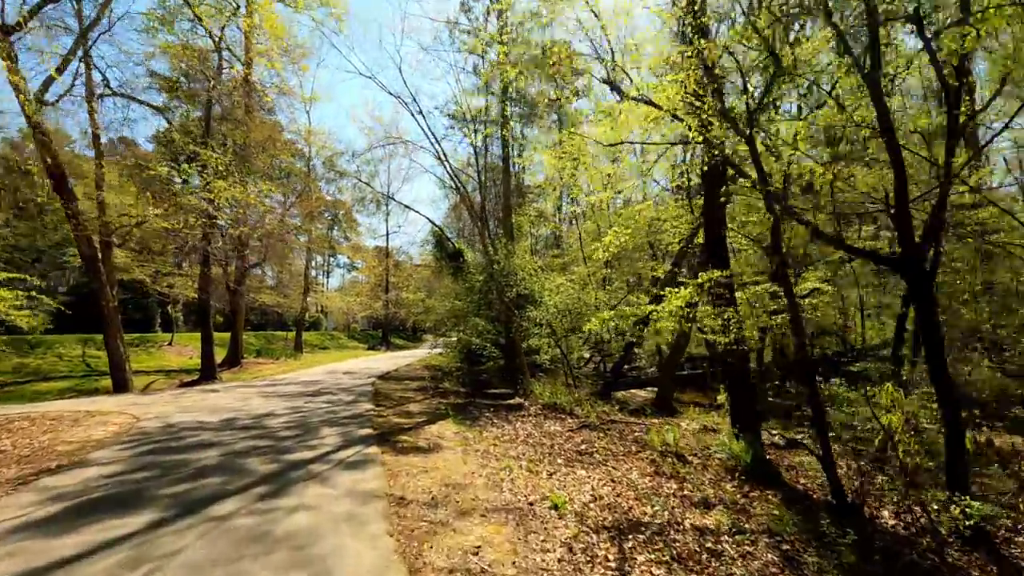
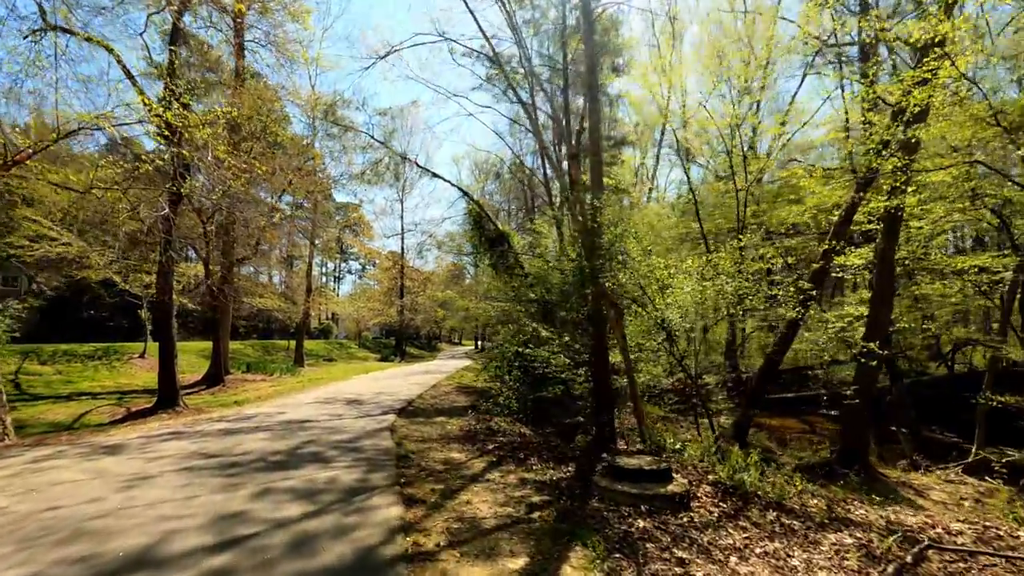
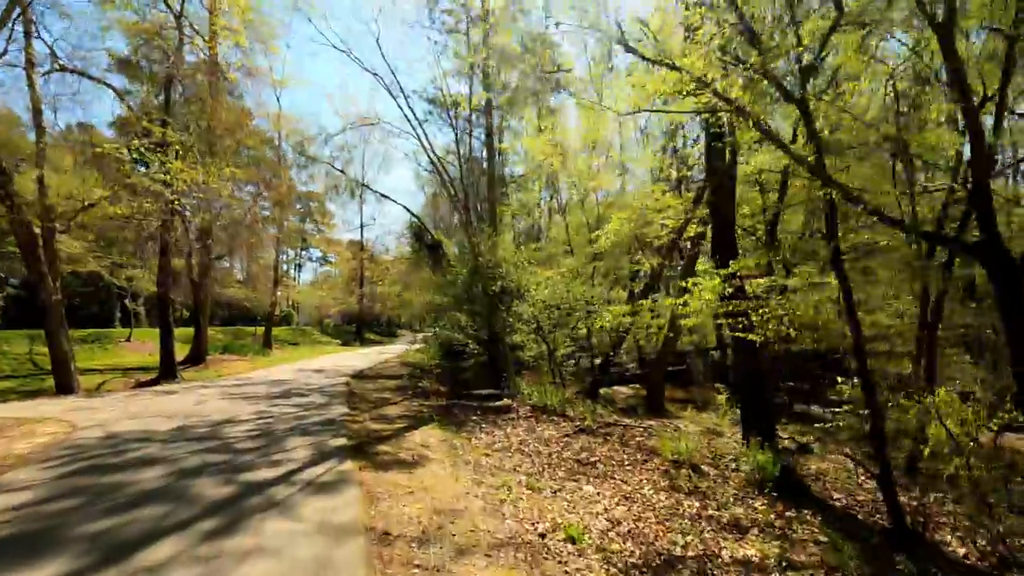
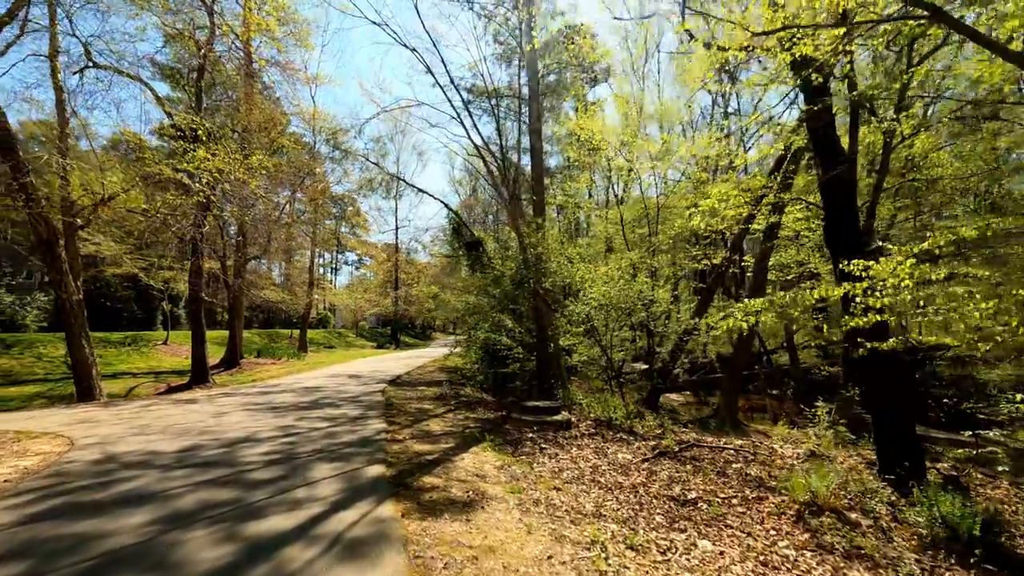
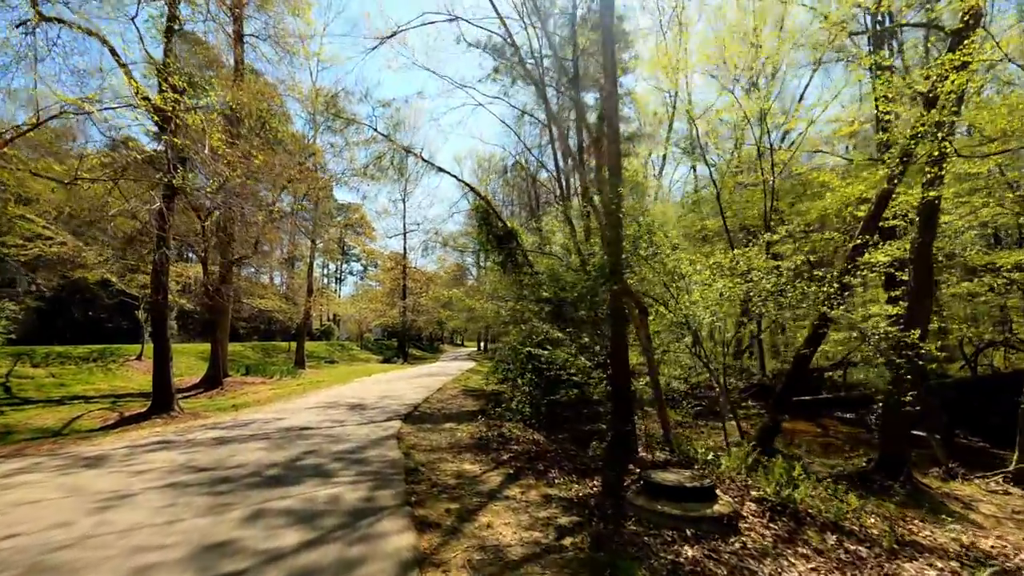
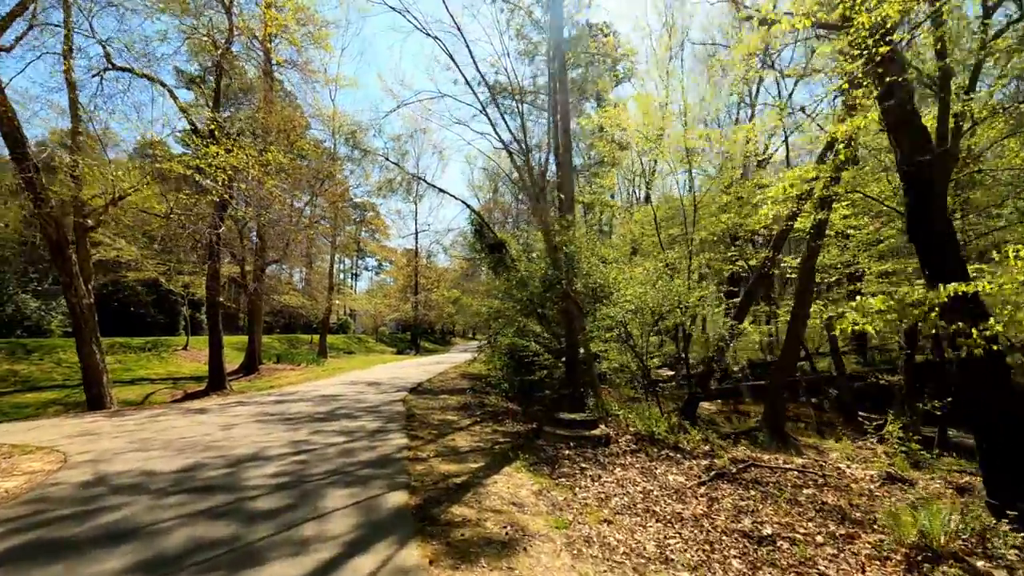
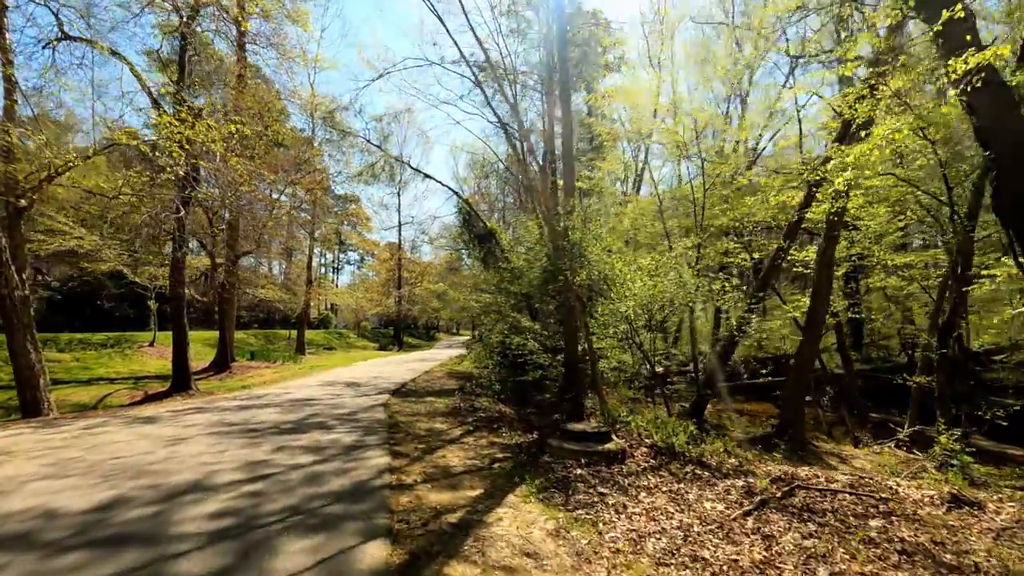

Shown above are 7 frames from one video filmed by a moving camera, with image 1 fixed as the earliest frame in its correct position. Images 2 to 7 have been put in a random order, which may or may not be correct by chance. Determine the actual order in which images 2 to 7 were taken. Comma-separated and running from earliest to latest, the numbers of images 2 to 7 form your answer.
3, 4, 6, 7, 2, 5
